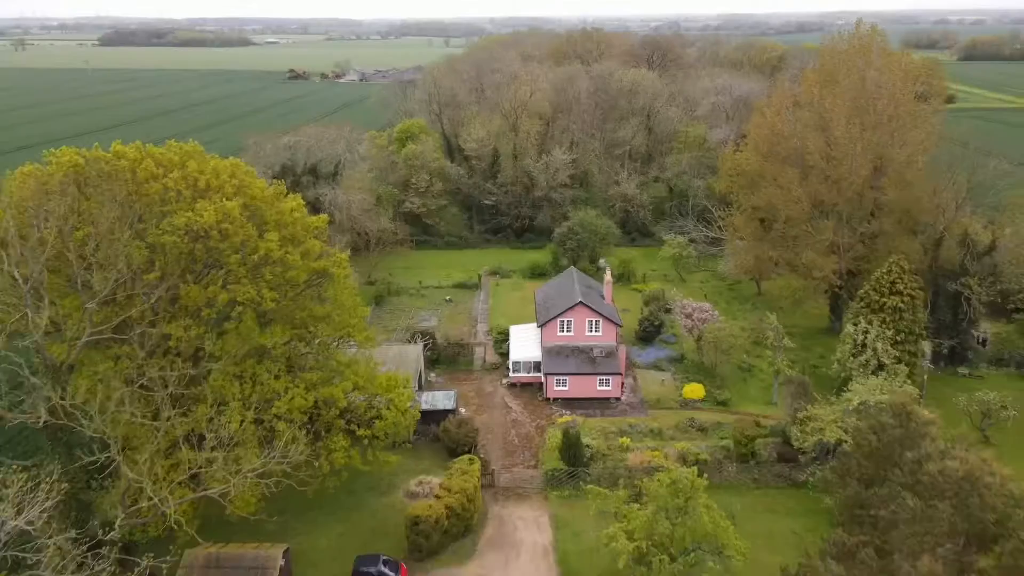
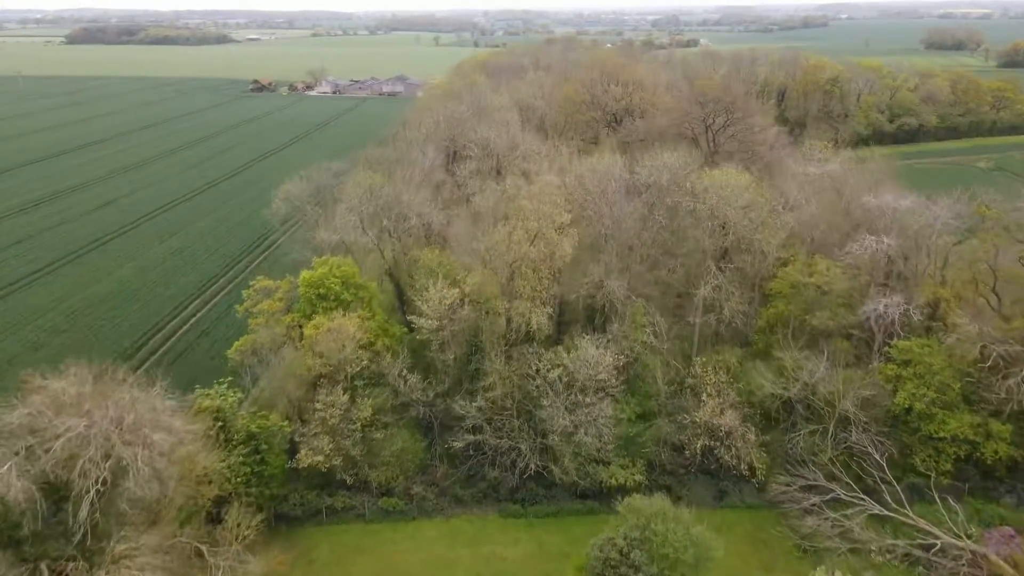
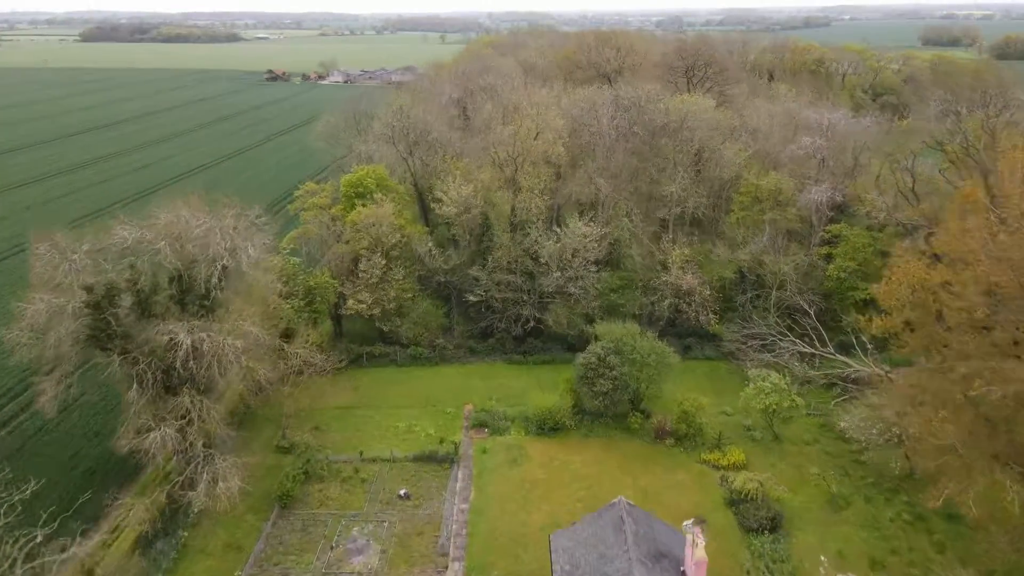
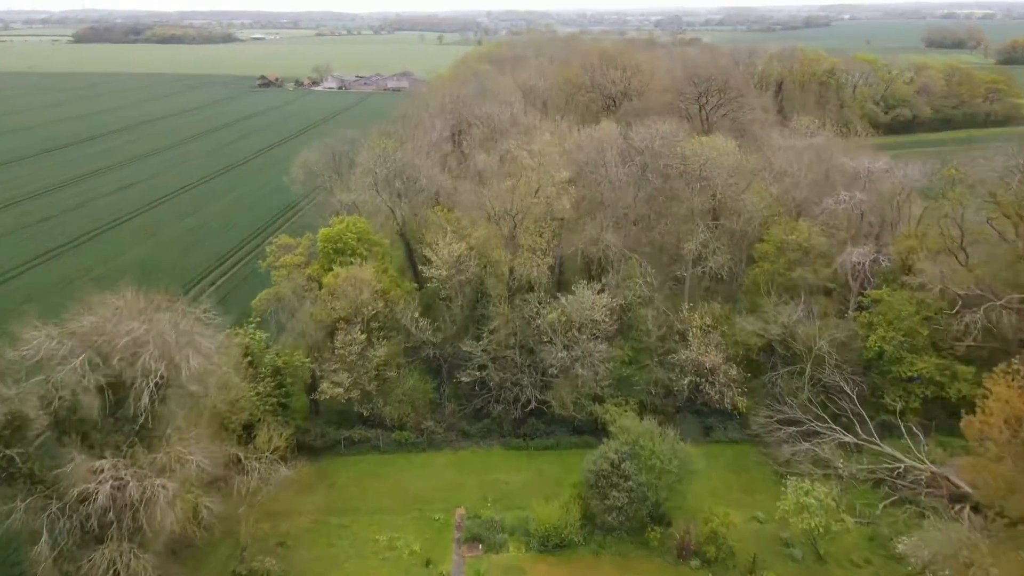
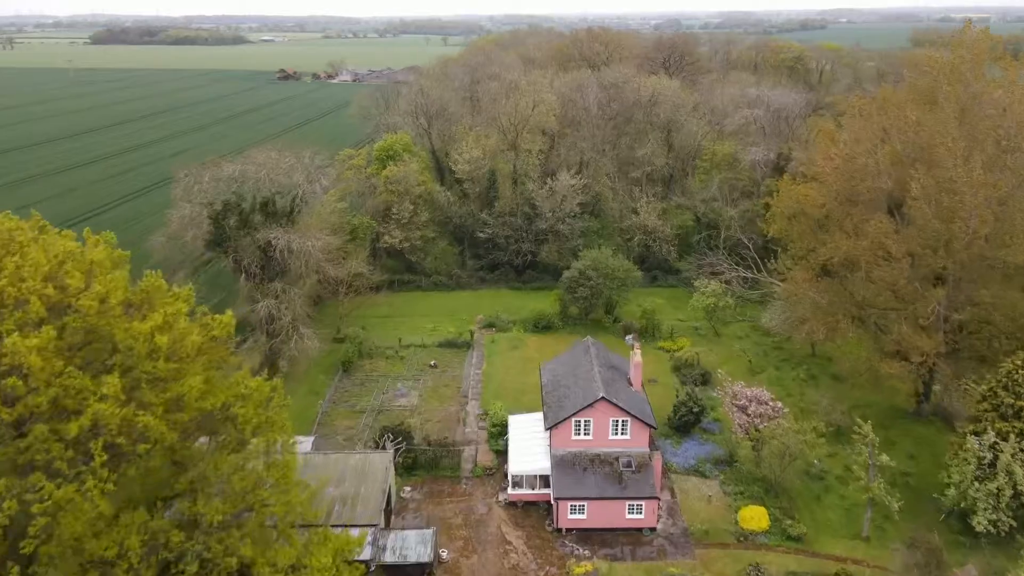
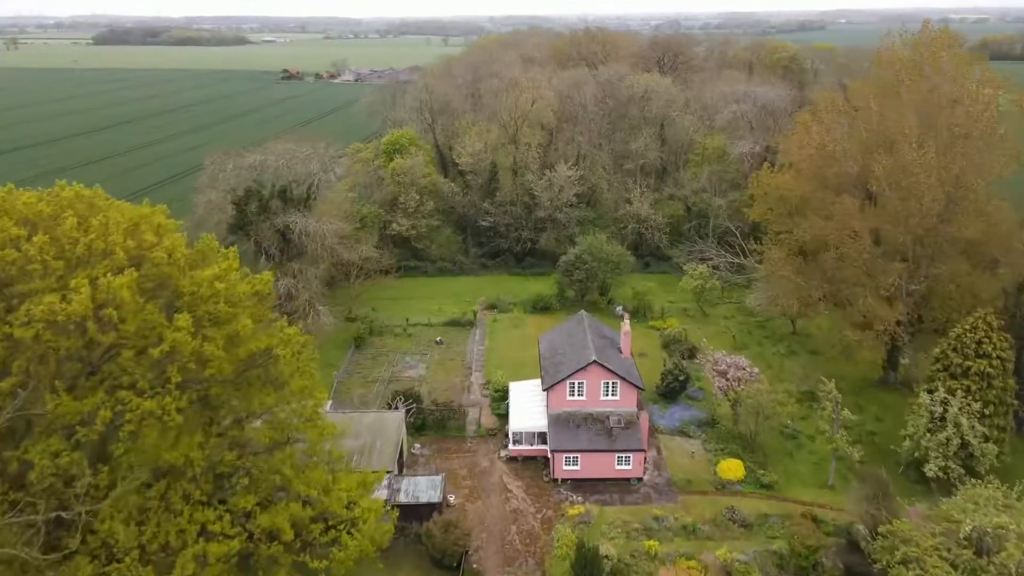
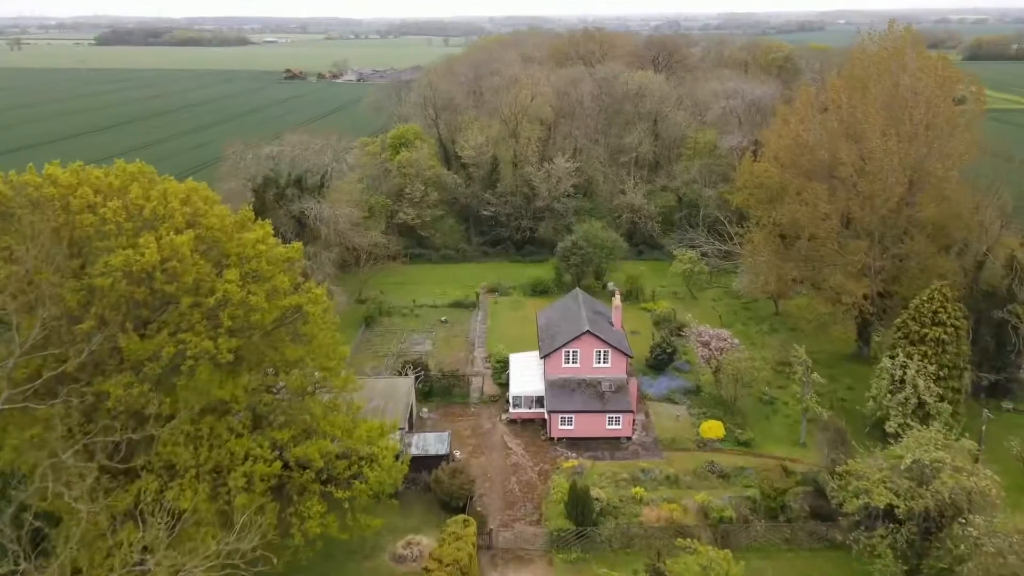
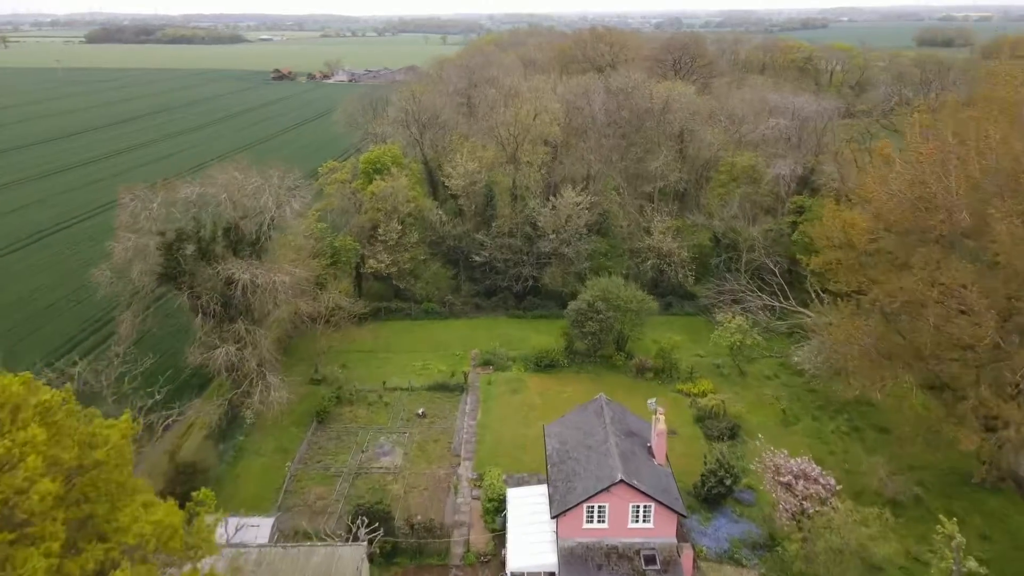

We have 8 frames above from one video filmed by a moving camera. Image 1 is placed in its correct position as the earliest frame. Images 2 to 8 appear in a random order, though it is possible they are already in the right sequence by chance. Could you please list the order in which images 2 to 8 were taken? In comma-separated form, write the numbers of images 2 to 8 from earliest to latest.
7, 6, 5, 8, 3, 4, 2
